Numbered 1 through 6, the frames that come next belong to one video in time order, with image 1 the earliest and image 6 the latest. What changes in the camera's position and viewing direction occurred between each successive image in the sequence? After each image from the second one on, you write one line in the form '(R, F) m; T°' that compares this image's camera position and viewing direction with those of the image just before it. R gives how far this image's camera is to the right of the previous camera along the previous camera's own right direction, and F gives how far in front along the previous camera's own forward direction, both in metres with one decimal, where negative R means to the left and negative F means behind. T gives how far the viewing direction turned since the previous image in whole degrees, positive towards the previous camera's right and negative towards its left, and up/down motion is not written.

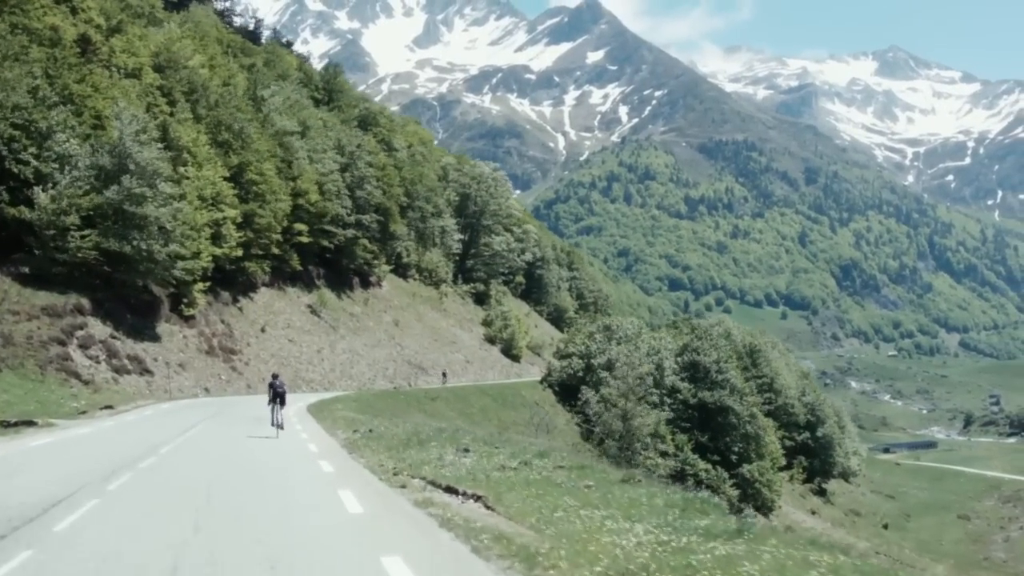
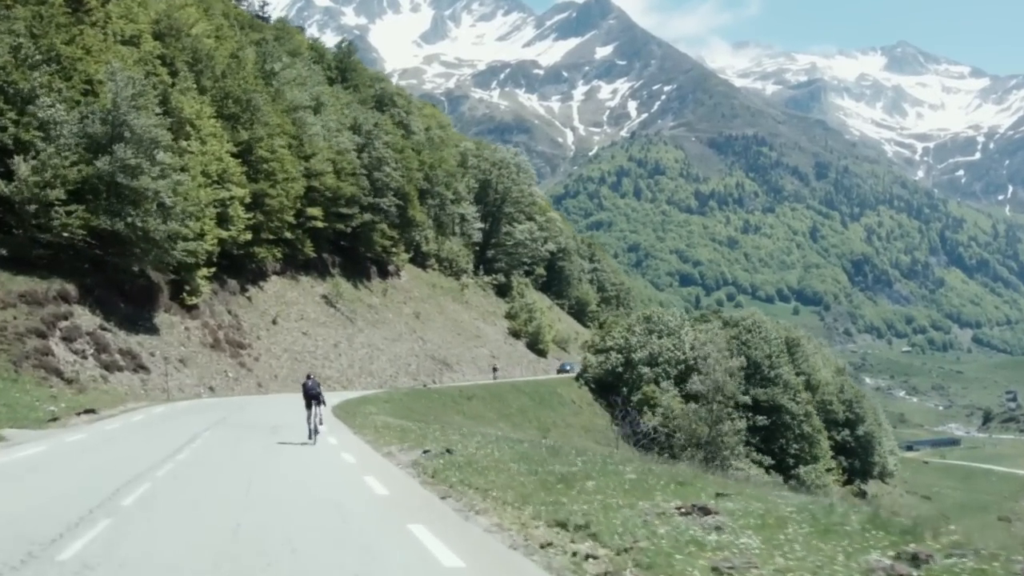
(-2.1, +6.8) m; 0°
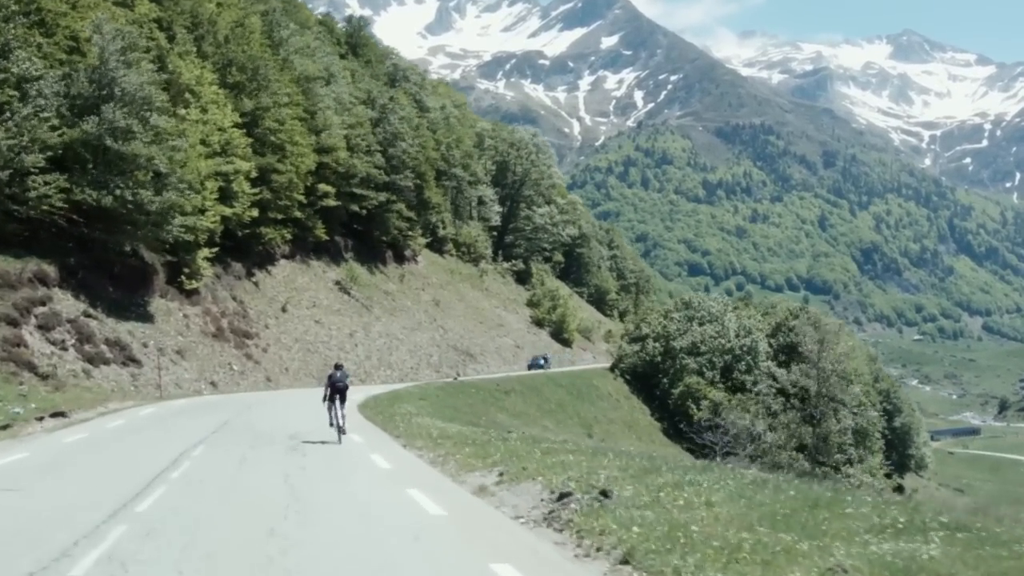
(-1.7, +5.9) m; 0°
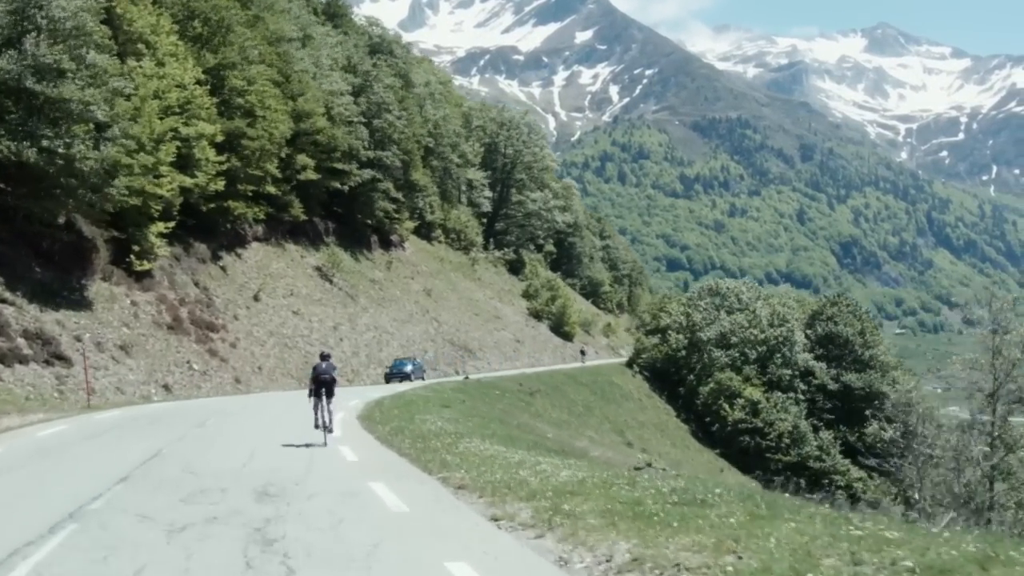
(-1.9, +7.9) m; +2°
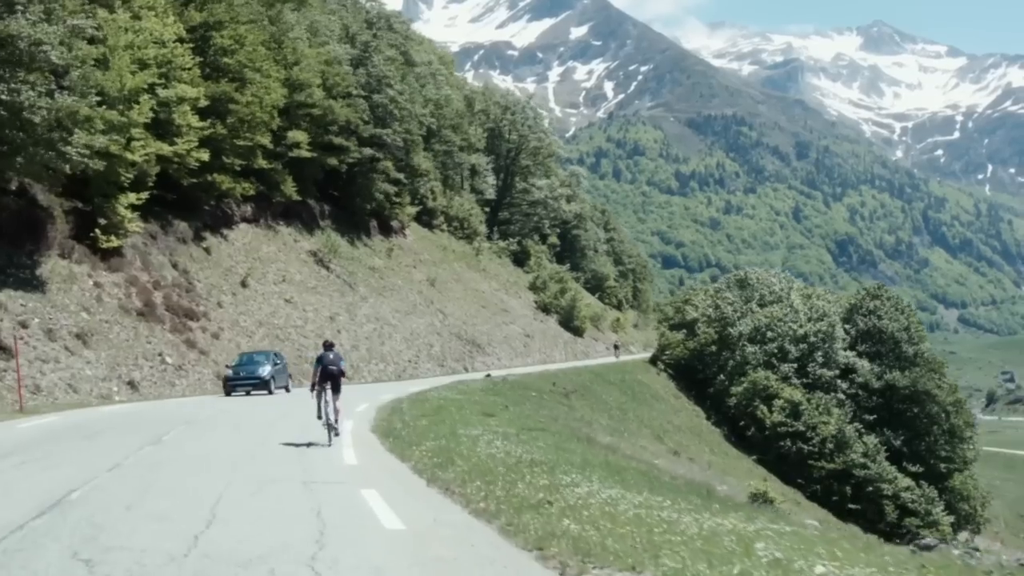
(-1.3, +5.2) m; 0°
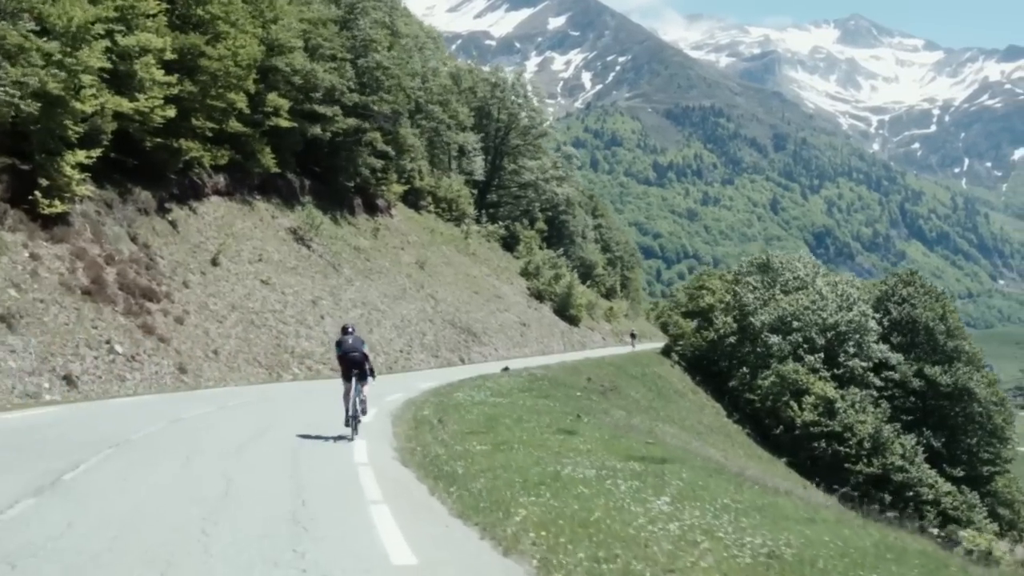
(-1.4, +5.0) m; +2°
